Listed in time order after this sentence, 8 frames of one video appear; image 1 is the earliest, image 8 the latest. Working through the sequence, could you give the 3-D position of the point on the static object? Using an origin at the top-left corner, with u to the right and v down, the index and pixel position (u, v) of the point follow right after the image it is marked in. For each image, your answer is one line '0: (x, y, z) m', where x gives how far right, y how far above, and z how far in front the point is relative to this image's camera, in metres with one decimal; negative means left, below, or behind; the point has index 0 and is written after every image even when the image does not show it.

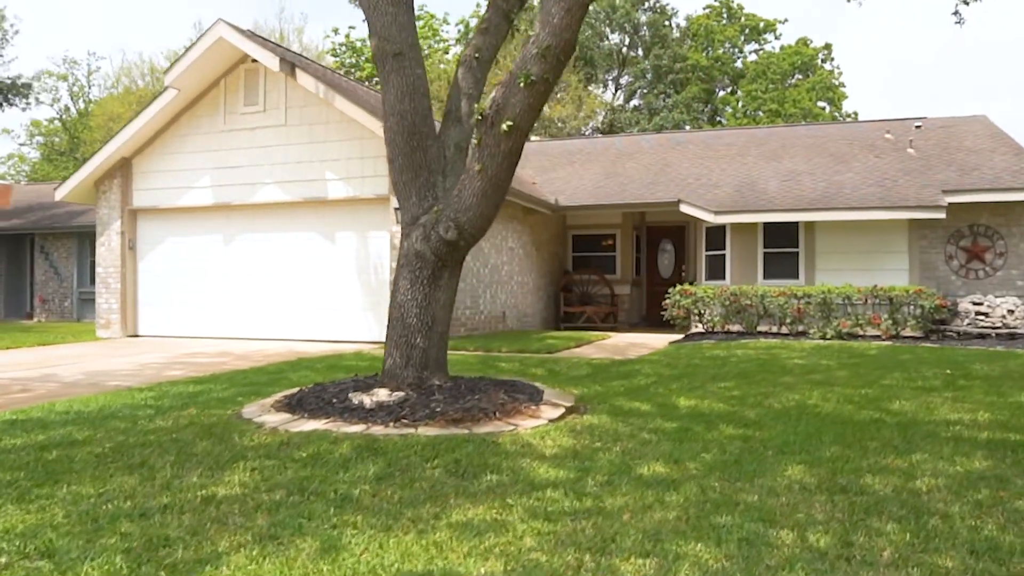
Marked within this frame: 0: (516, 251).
0: (0.0, +0.7, +14.9) m
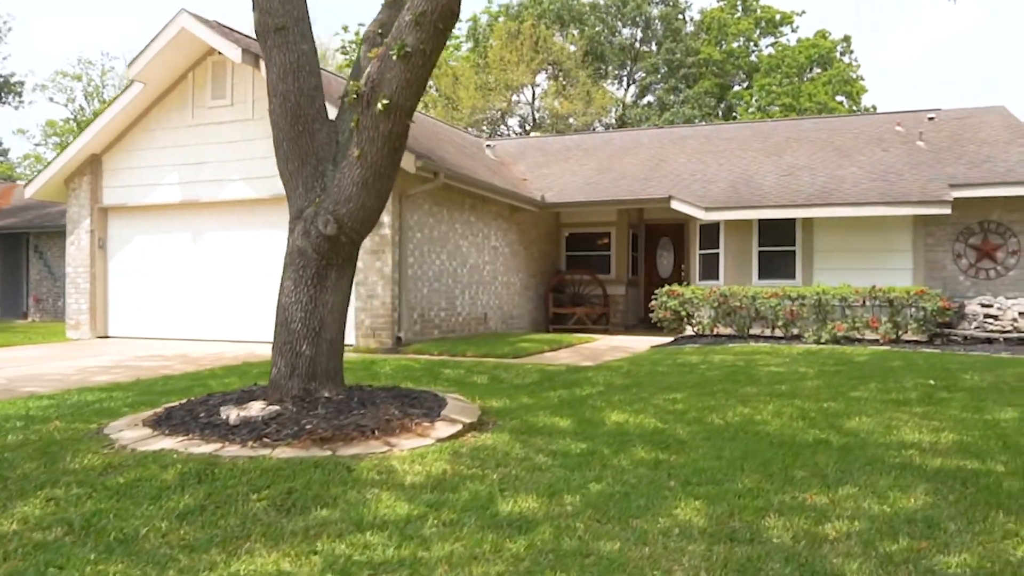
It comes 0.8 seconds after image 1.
0: (-0.2, +0.7, +14.3) m
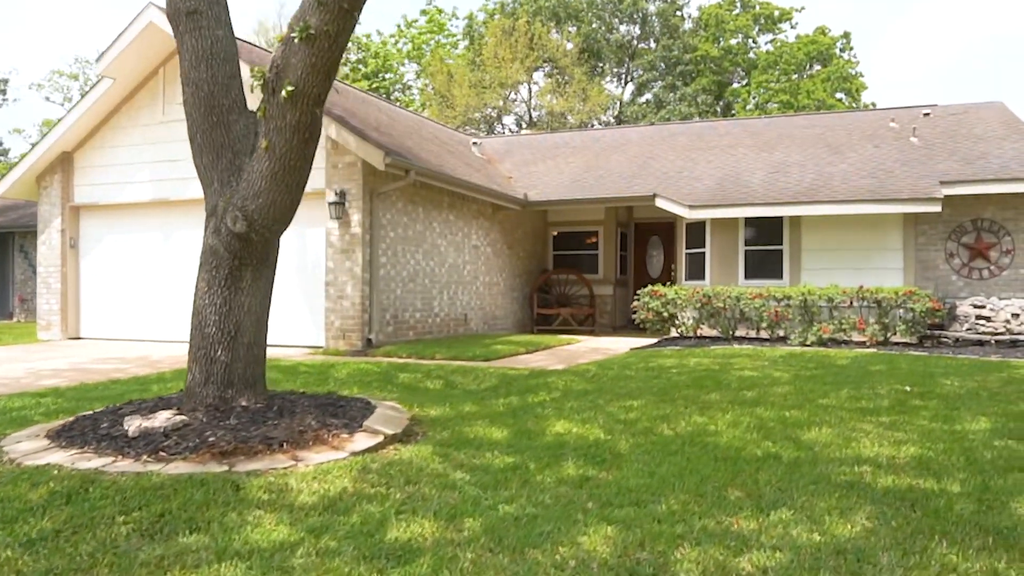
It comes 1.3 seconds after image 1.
0: (-0.5, +0.7, +14.0) m
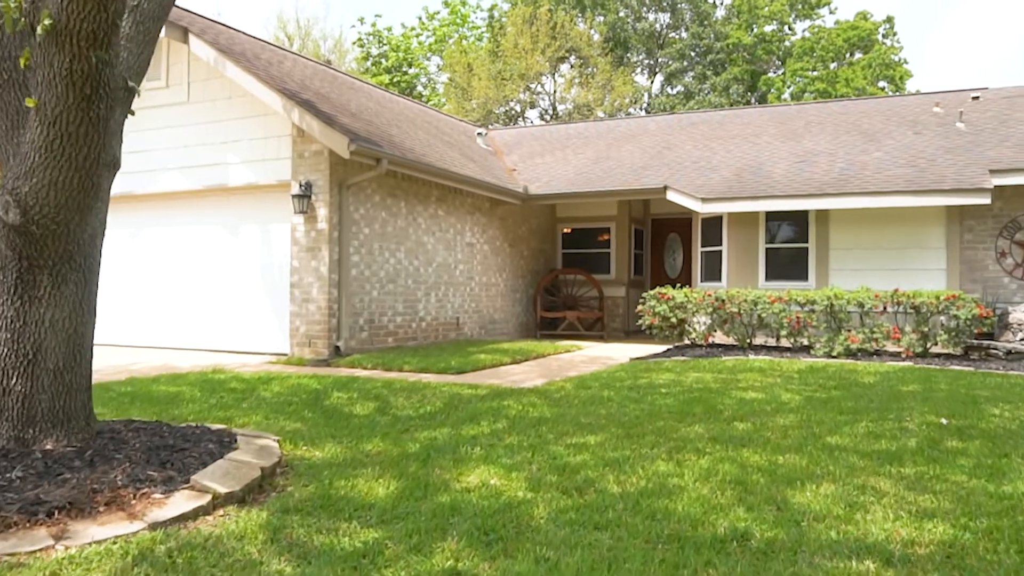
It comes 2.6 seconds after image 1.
0: (-0.6, +0.6, +12.9) m
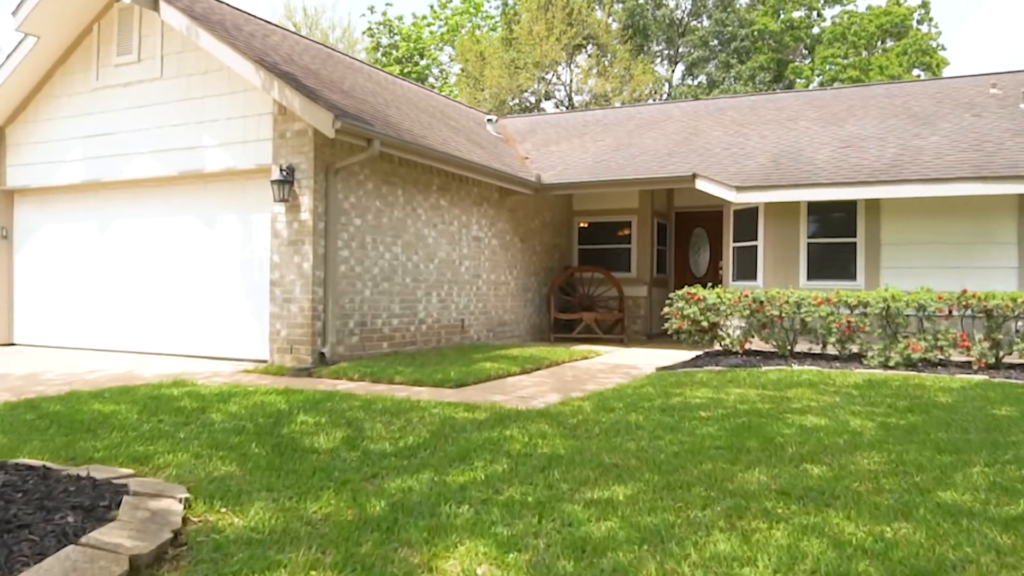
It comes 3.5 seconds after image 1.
0: (-0.4, +0.7, +11.7) m
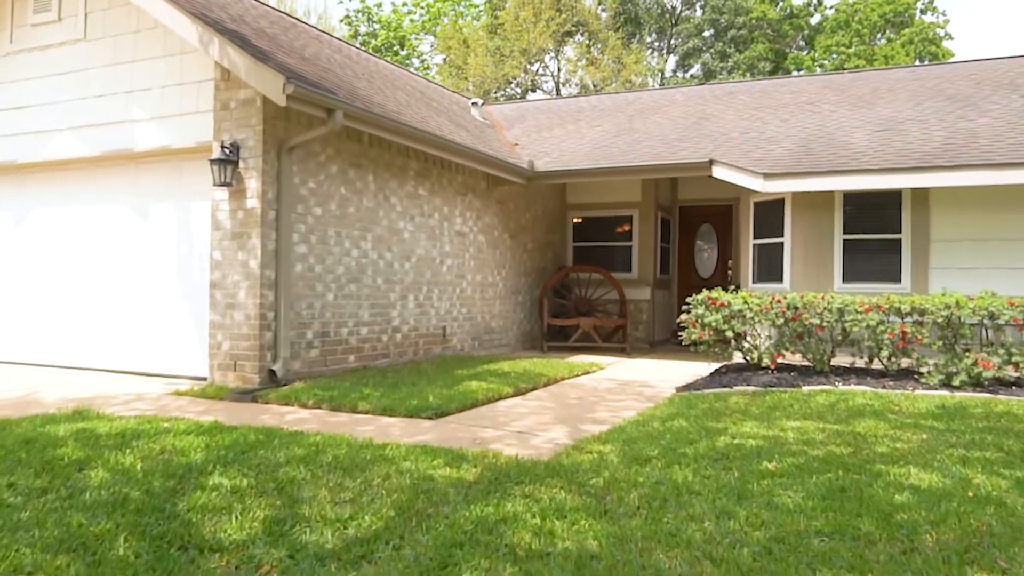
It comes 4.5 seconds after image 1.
0: (-0.5, +0.6, +10.2) m
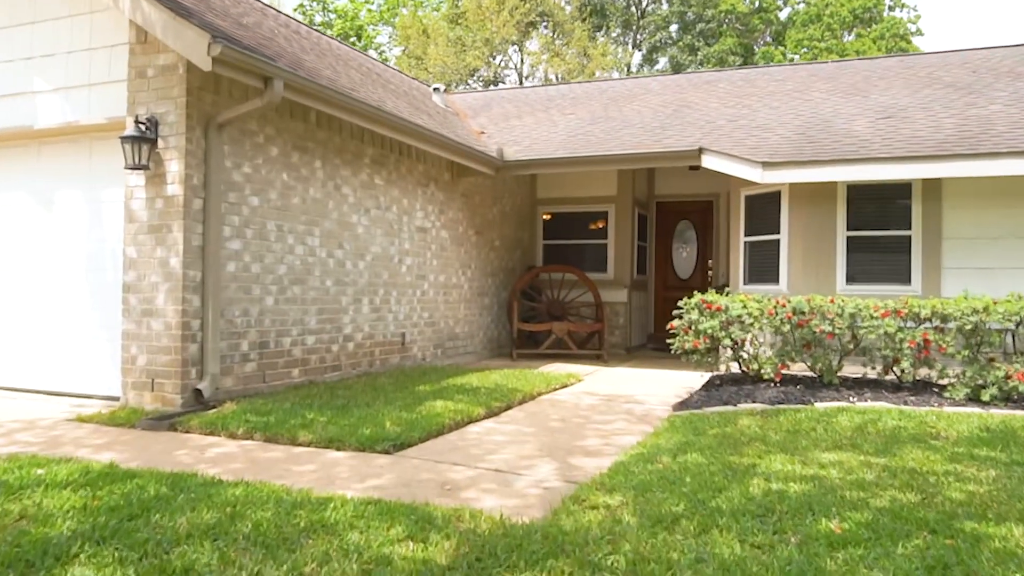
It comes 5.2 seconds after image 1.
0: (-0.9, +0.6, +9.2) m
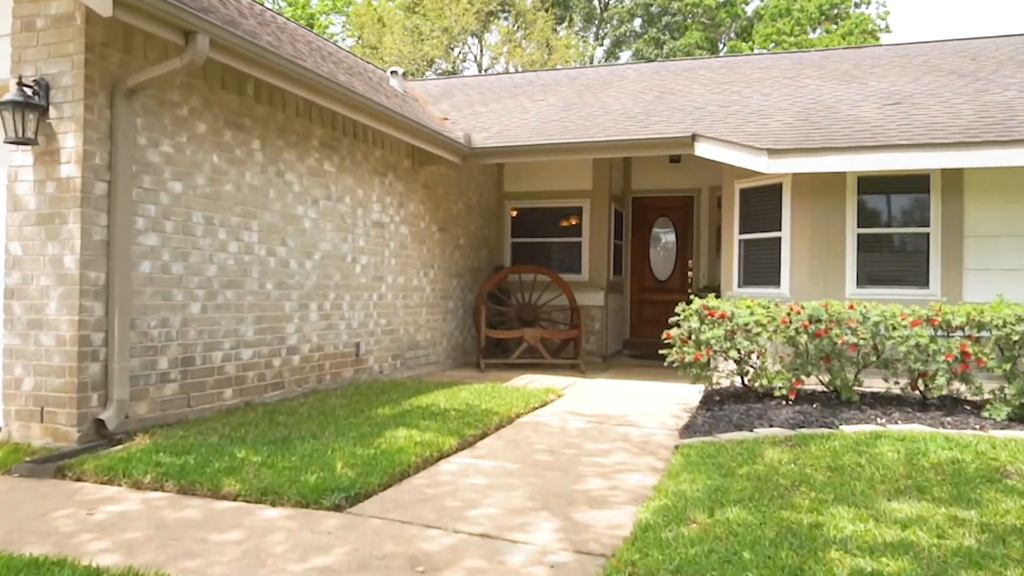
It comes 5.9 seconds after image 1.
0: (-1.2, +0.6, +8.1) m
